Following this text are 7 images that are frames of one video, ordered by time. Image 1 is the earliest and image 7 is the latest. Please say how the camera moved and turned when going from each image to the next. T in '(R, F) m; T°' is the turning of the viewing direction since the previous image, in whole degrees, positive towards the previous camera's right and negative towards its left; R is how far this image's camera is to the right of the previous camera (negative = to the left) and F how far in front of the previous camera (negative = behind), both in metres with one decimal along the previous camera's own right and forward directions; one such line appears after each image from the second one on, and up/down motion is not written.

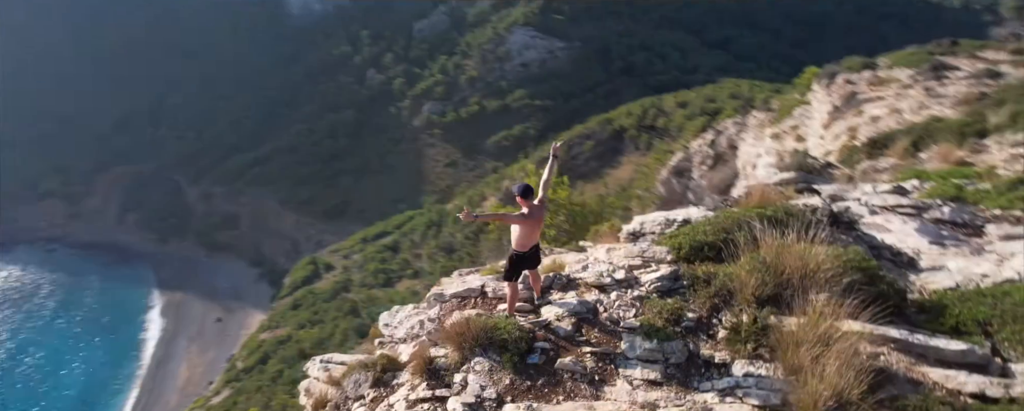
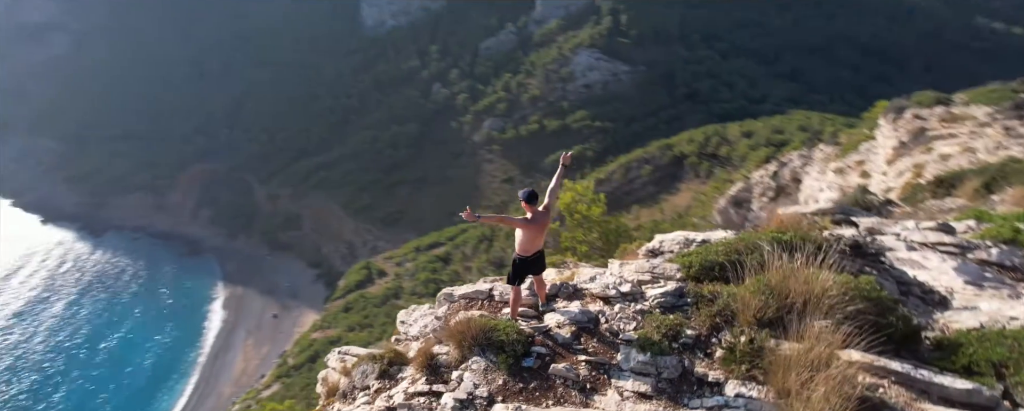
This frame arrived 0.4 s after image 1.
(+0.5, -0.1) m; -5°
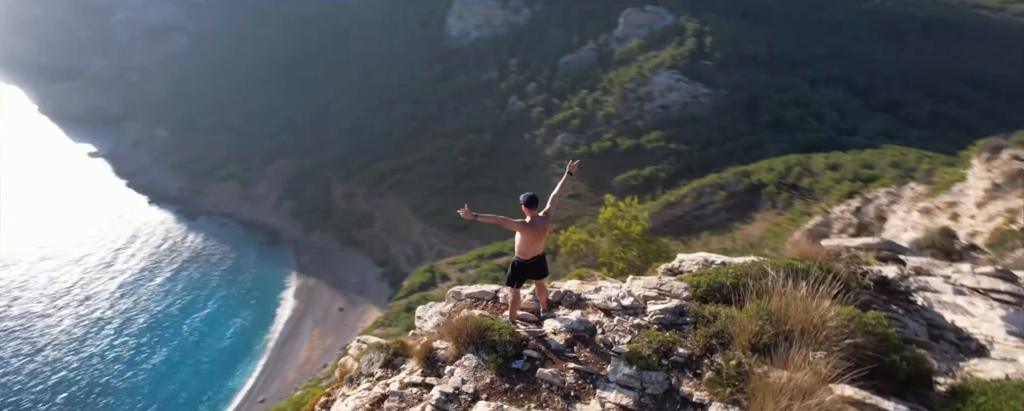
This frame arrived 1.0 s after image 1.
(+0.7, -0.1) m; -6°
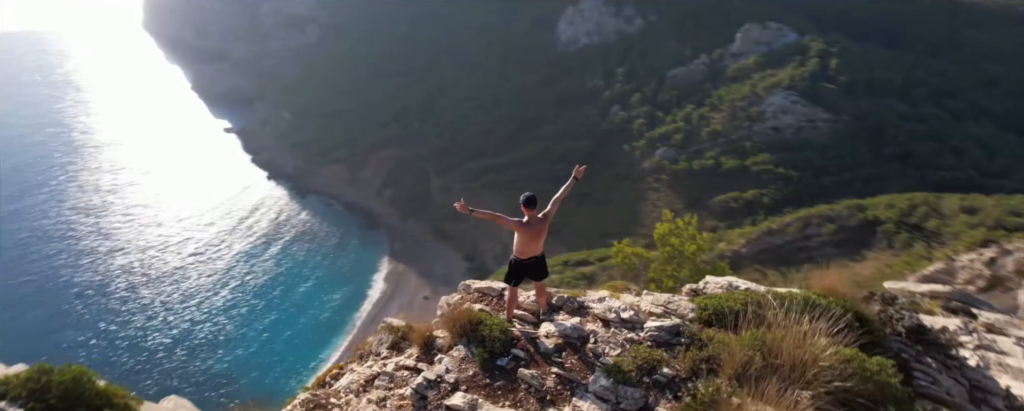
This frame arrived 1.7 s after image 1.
(+1.0, 0.0) m; -8°
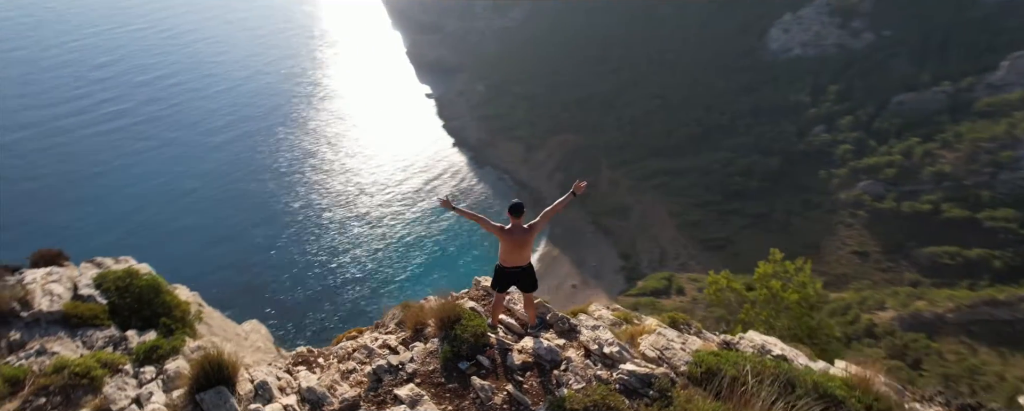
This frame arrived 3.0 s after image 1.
(+1.8, +0.5) m; -14°
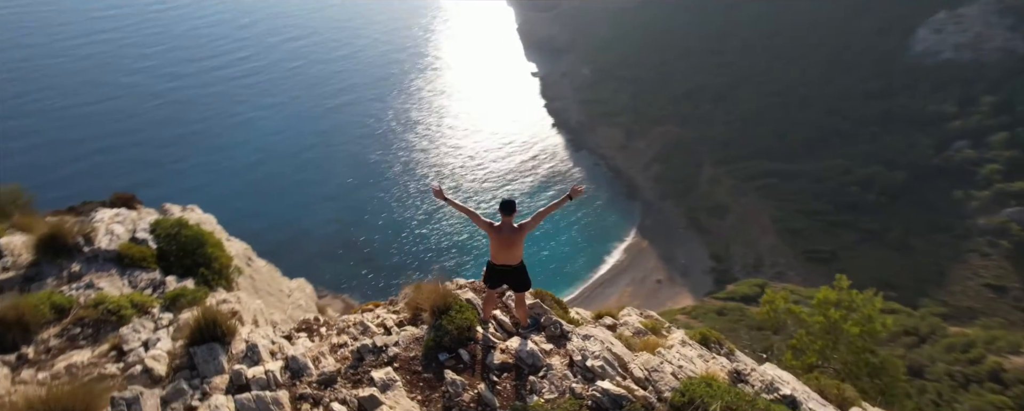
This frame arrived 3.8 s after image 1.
(+1.0, +0.3) m; -8°
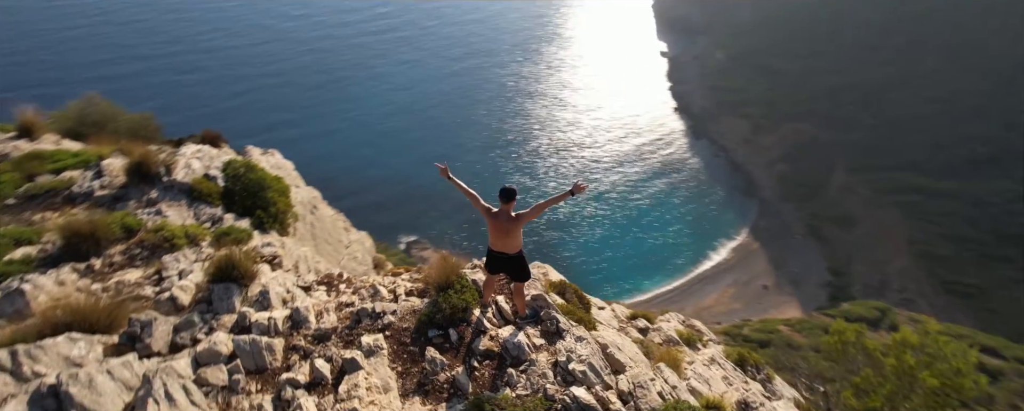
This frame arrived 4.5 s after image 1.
(+1.0, +0.2) m; -9°
